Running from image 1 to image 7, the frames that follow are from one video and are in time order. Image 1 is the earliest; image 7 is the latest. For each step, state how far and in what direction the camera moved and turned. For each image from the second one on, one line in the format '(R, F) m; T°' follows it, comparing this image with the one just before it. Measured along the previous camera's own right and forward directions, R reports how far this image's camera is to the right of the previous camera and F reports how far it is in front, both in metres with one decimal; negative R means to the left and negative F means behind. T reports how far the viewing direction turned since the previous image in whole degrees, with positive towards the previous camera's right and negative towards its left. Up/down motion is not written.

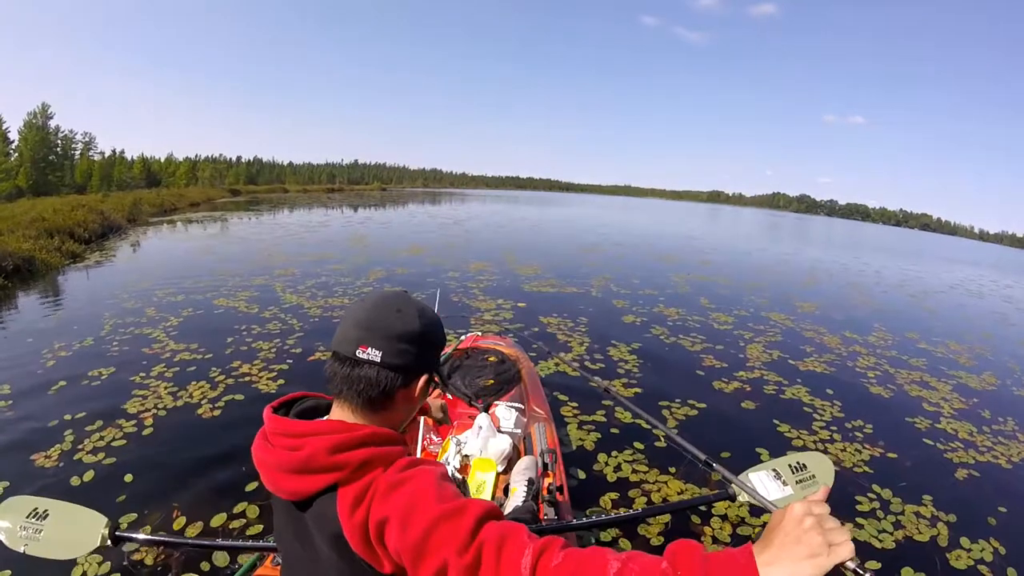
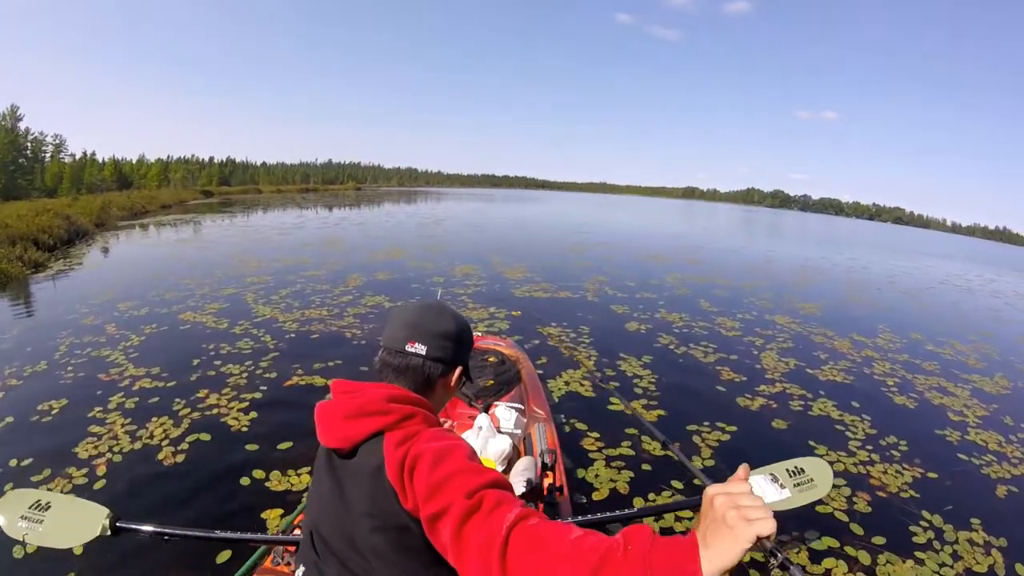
(-0.4, +0.9) m; +2°
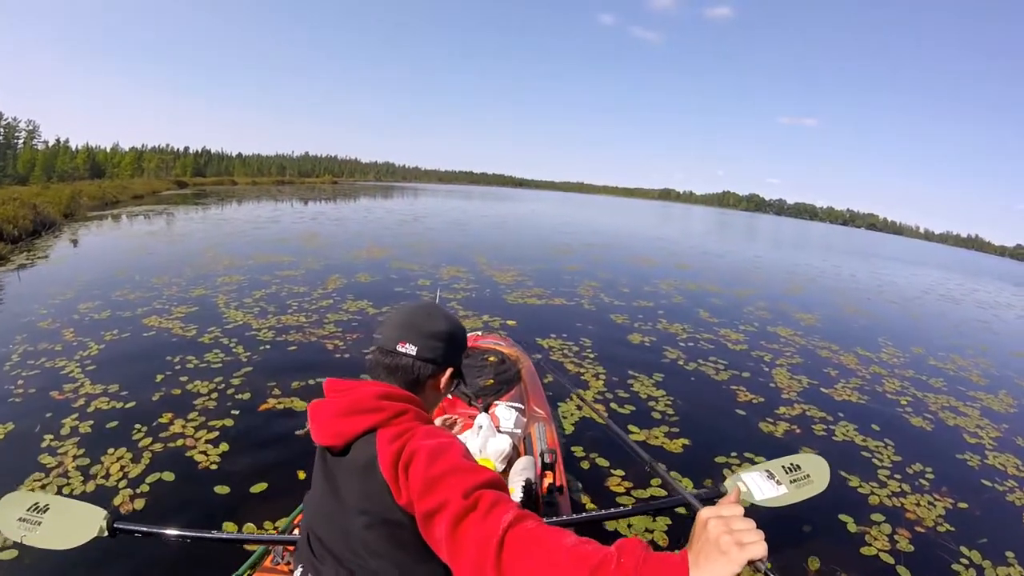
(-0.4, +0.8) m; +3°
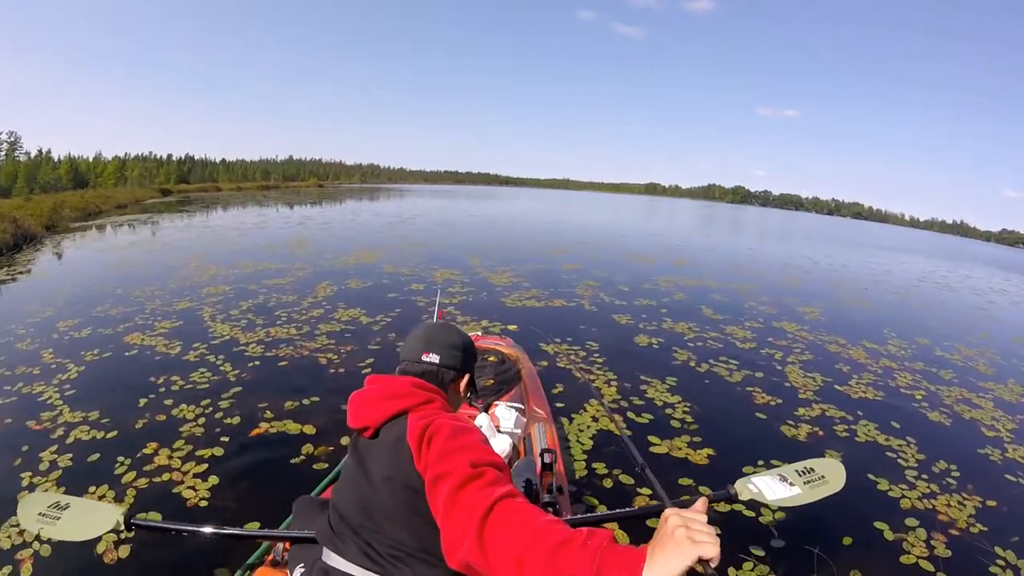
(-0.2, +0.4) m; +1°
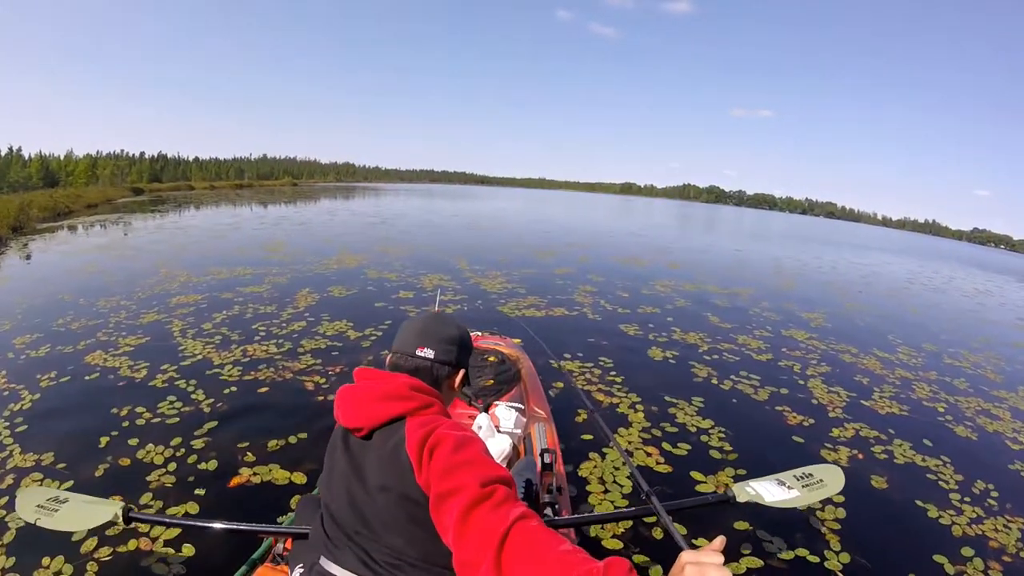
(-0.6, +0.7) m; +3°
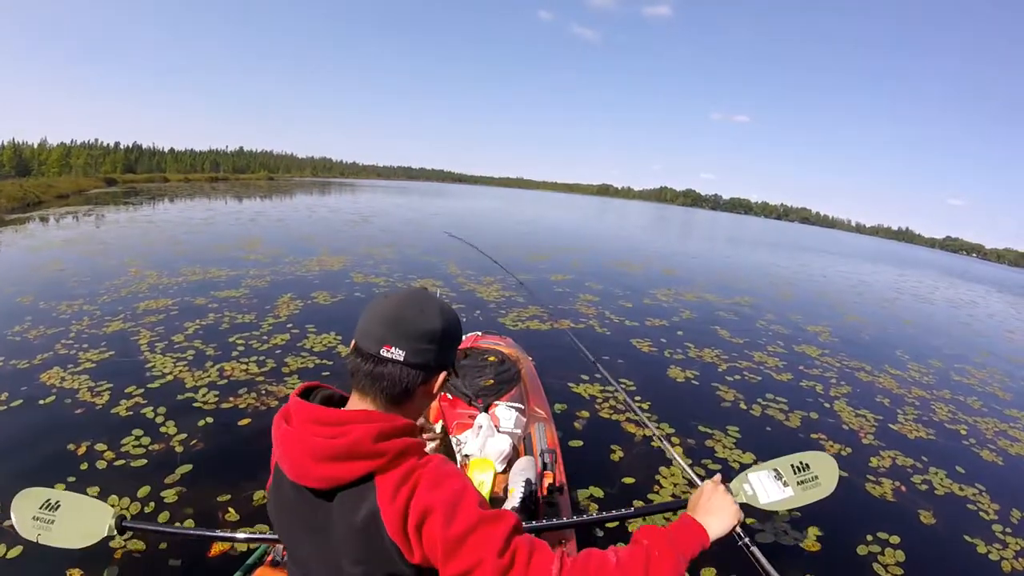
(-0.7, +0.6) m; +3°
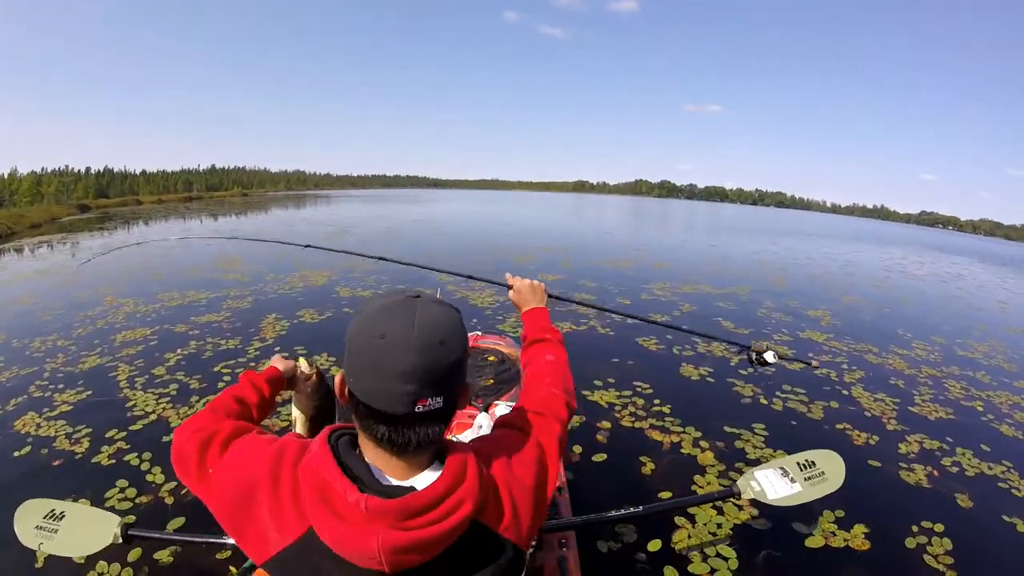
(-0.3, +0.4) m; +2°
